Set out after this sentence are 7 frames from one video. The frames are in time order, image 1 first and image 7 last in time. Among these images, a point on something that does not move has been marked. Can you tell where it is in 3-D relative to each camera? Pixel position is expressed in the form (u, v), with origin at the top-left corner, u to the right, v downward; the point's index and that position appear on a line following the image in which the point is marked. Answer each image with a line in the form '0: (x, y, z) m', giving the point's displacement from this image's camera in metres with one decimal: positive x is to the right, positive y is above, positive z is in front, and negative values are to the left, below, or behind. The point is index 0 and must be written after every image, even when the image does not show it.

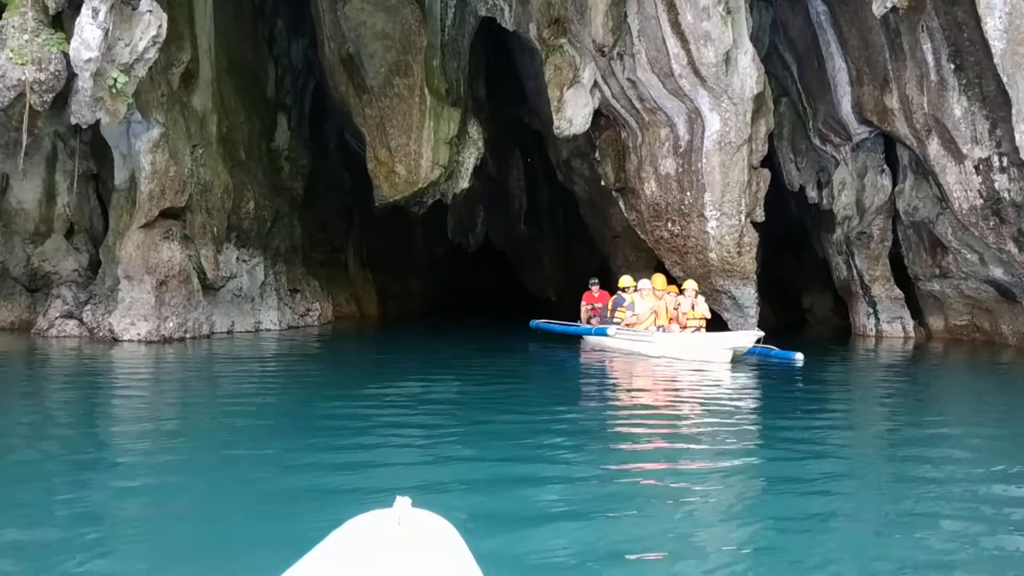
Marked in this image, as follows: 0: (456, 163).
0: (-0.8, +1.7, +12.2) m
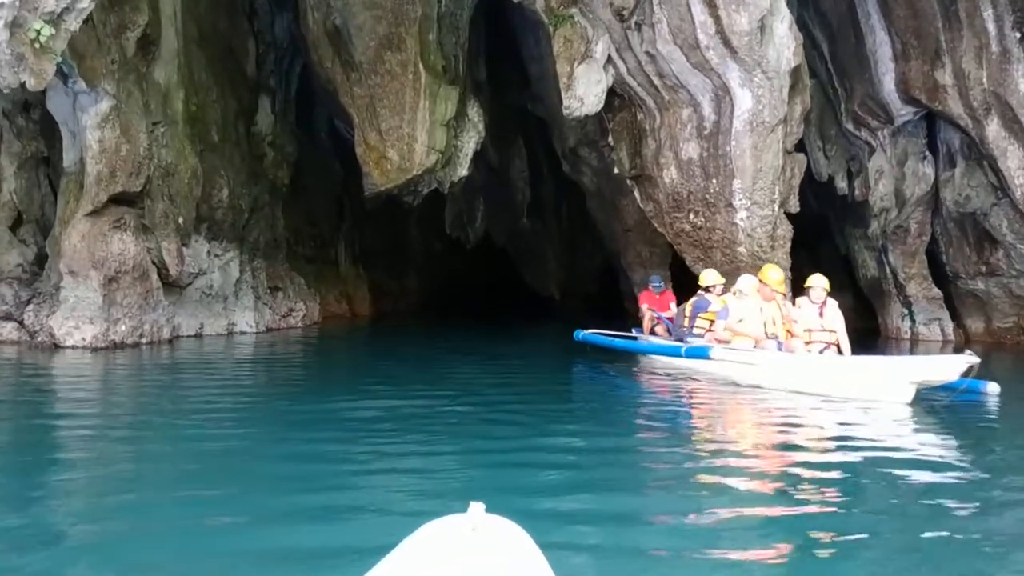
0: (-0.7, +1.7, +11.0) m
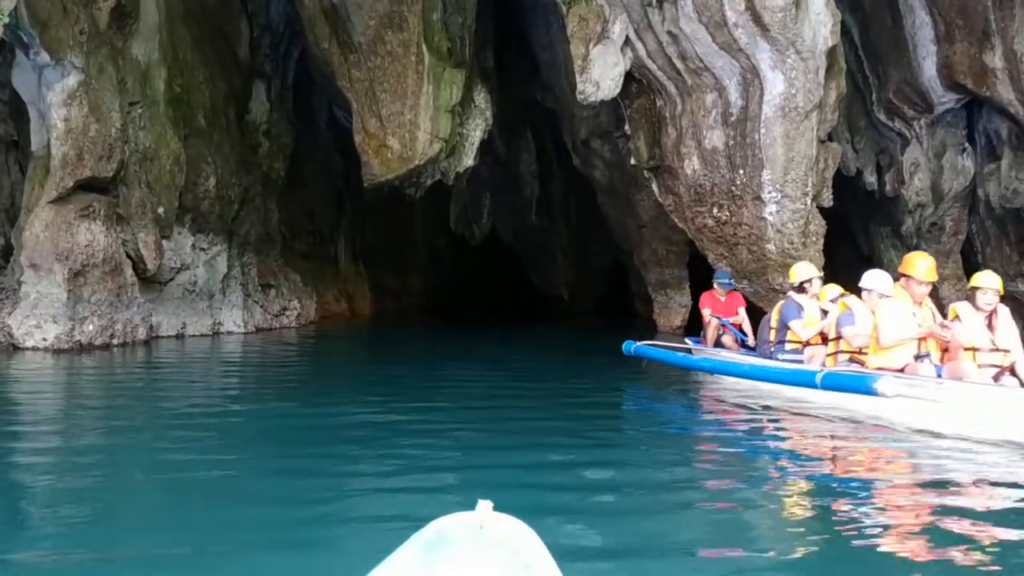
0: (-0.6, +1.7, +10.3) m
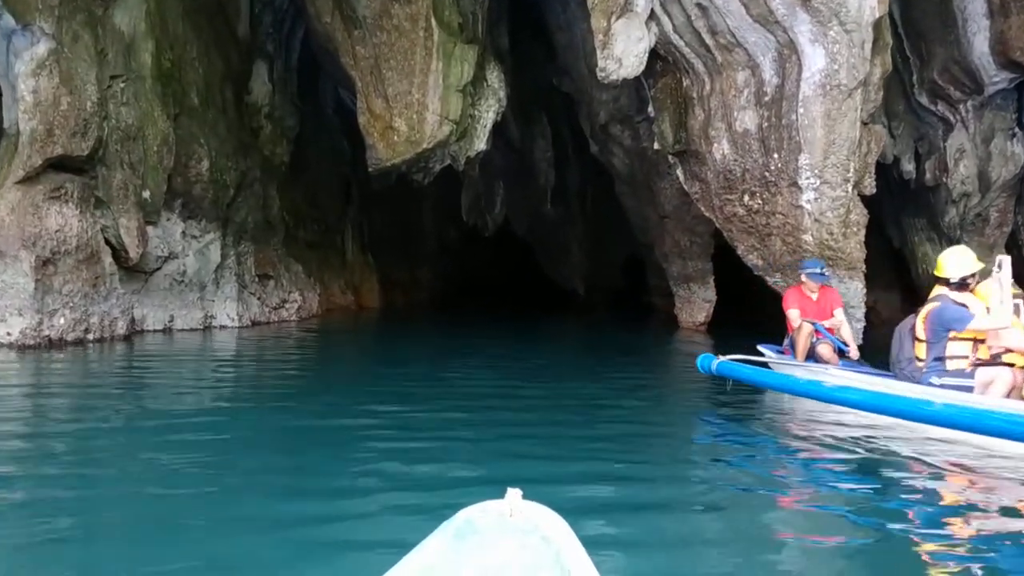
0: (-0.4, +1.8, +9.6) m
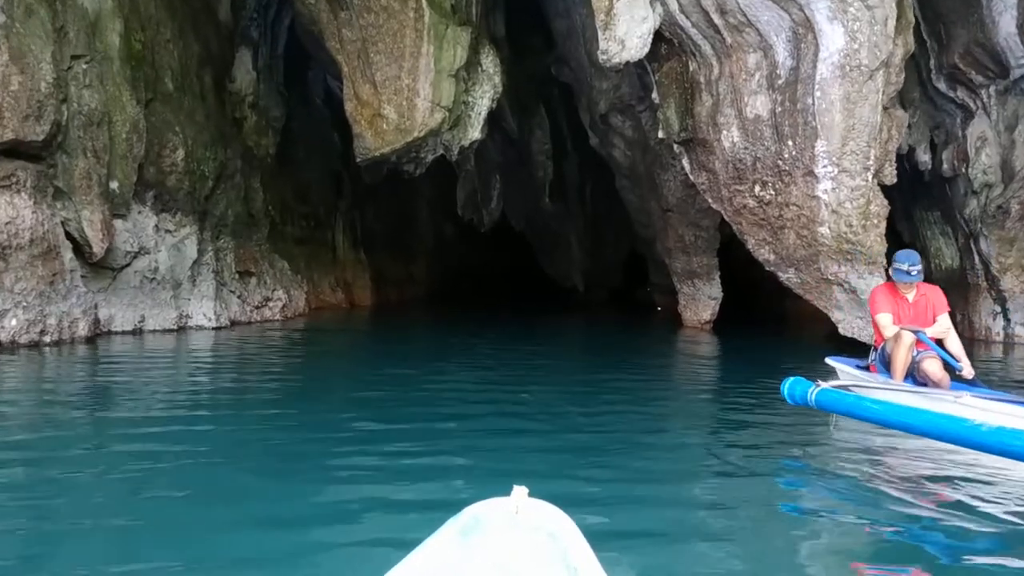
0: (-0.5, +1.8, +9.1) m
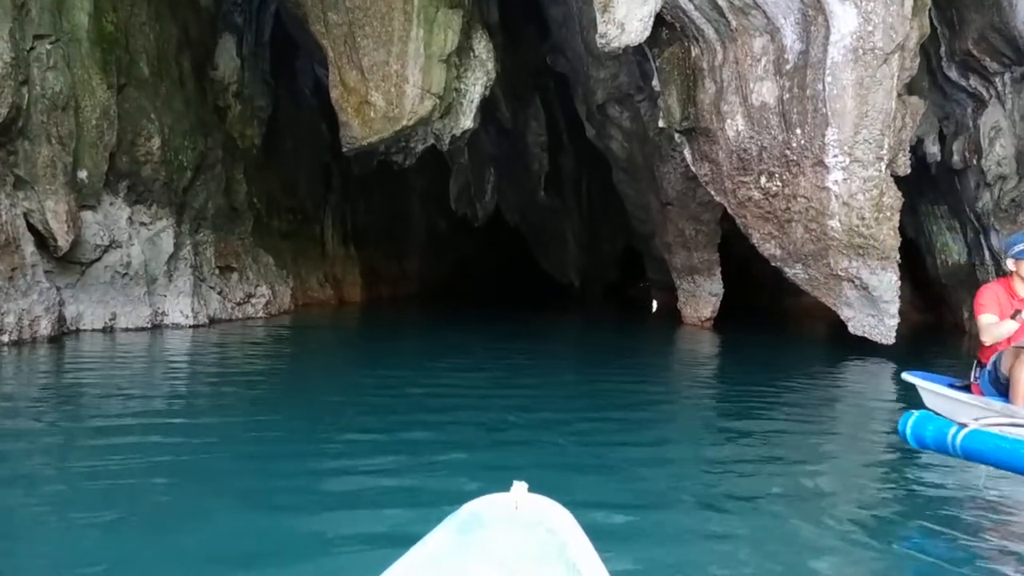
0: (-0.5, +1.9, +8.7) m
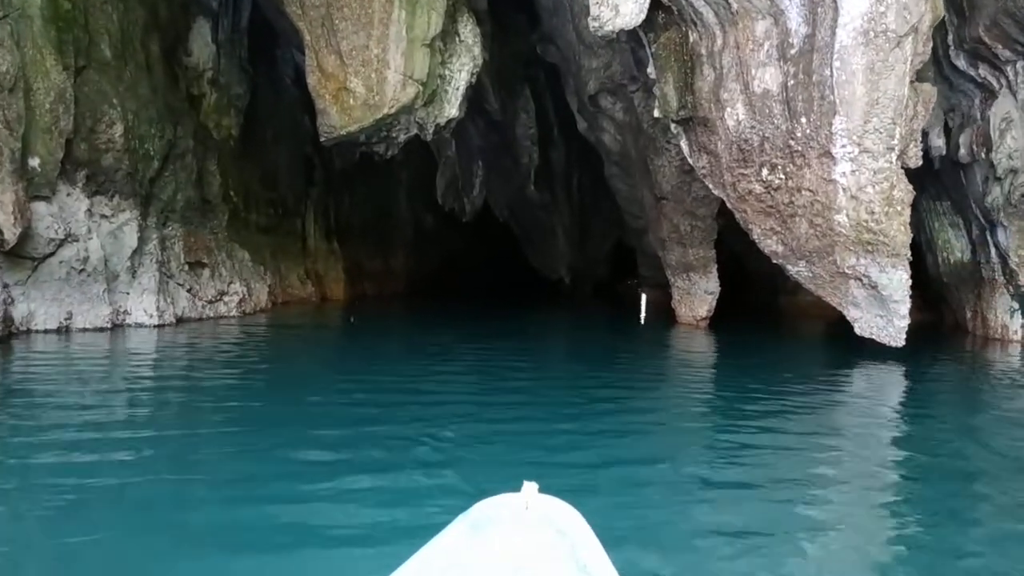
0: (-0.7, +1.9, +8.2) m
